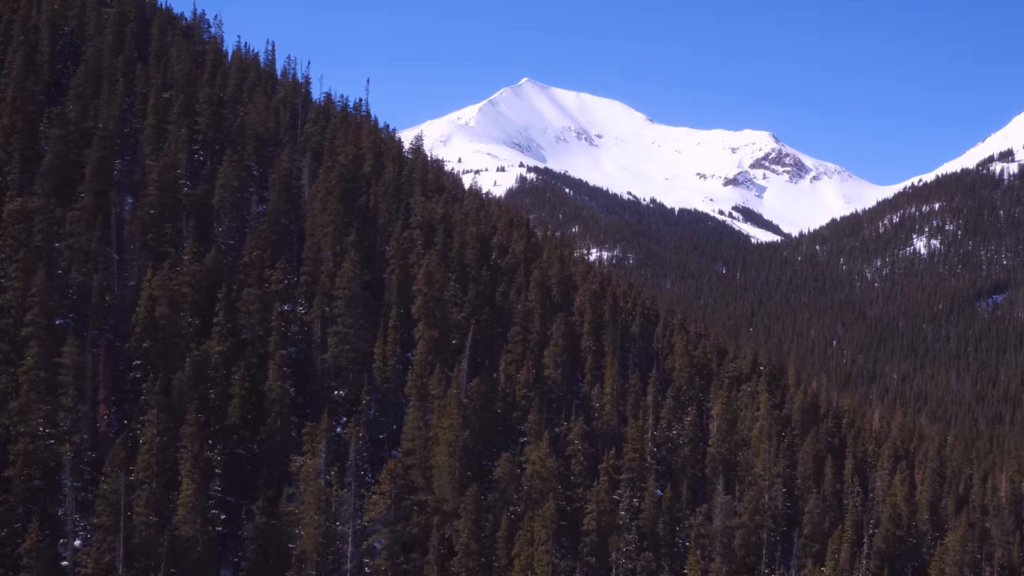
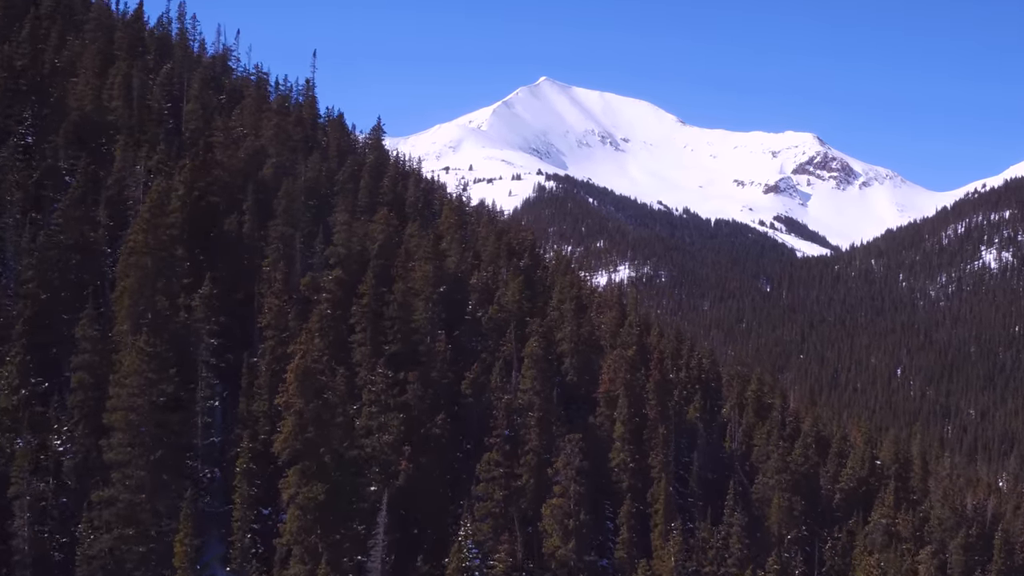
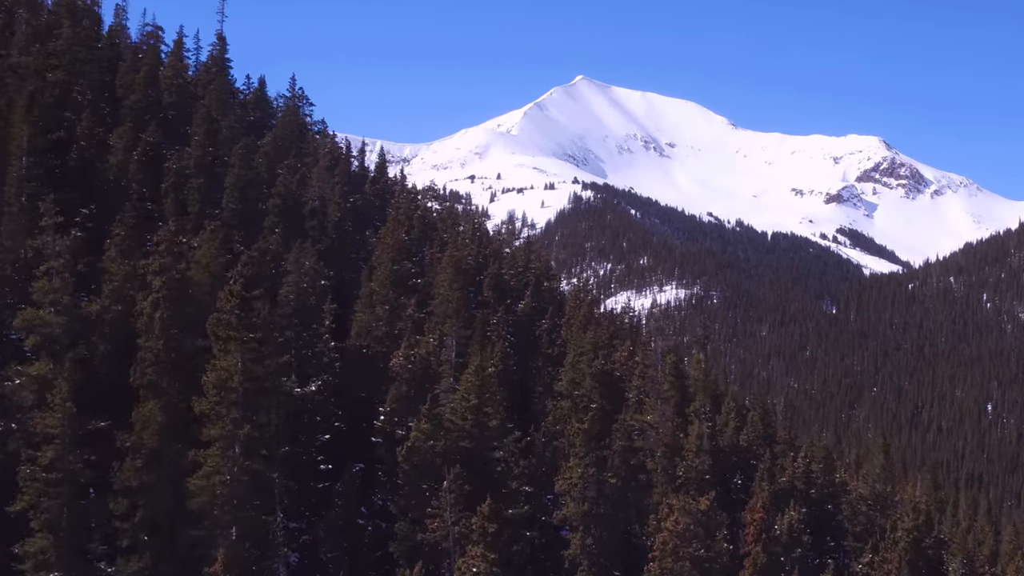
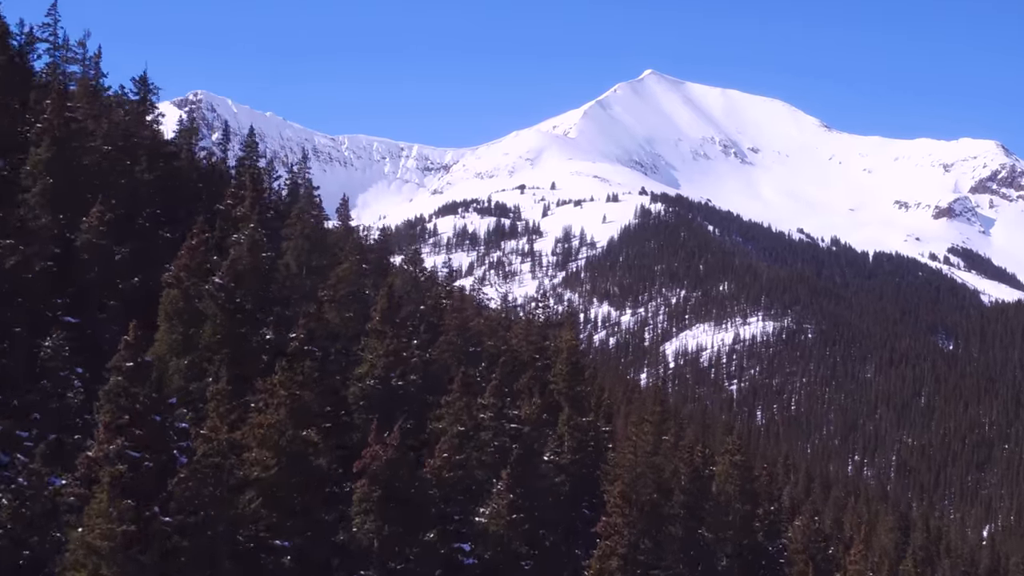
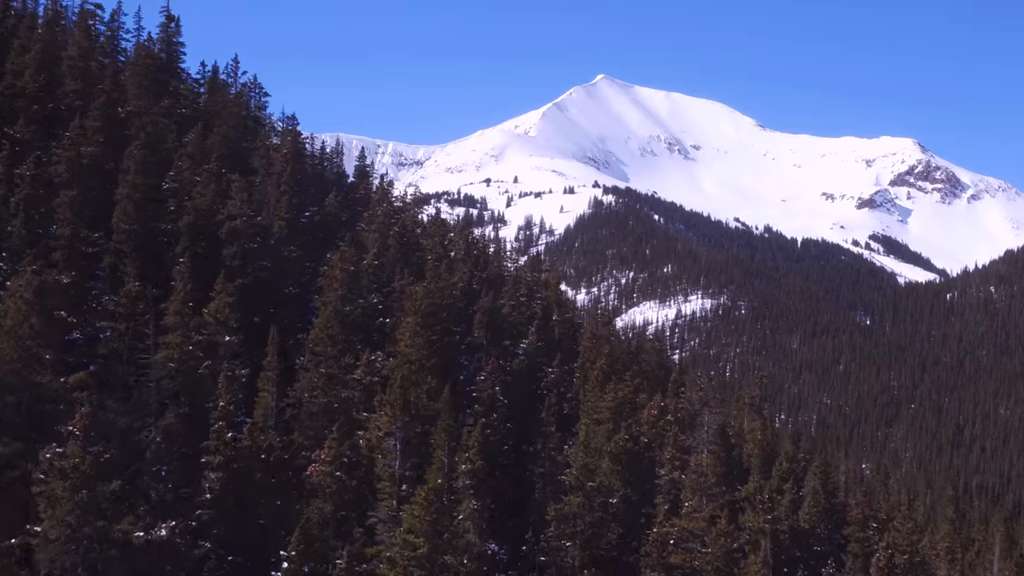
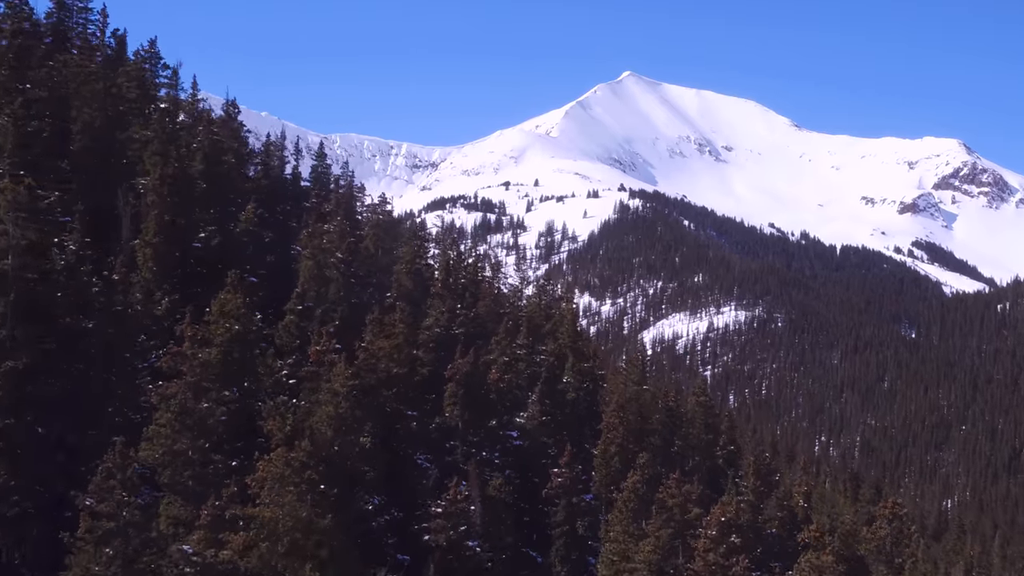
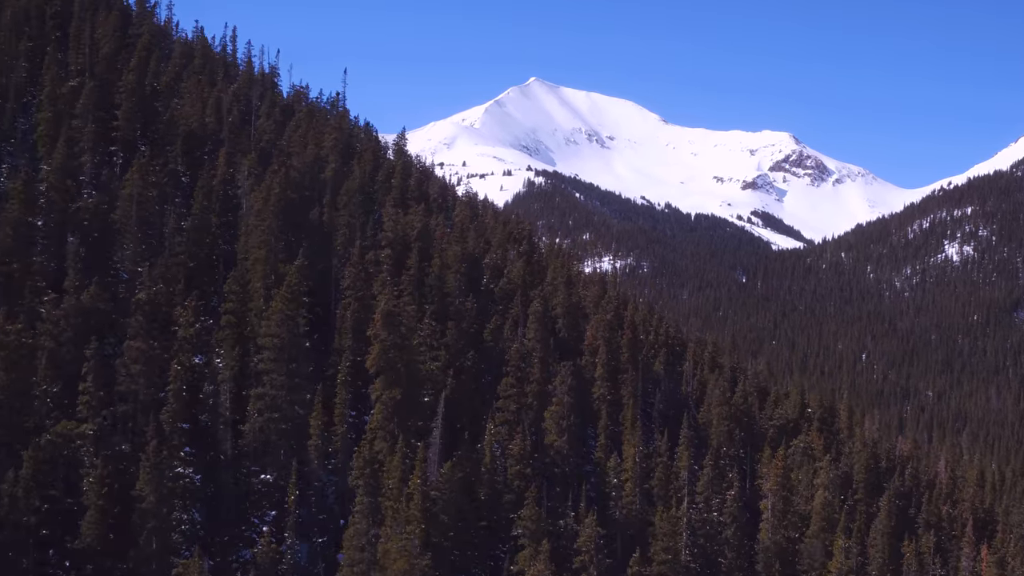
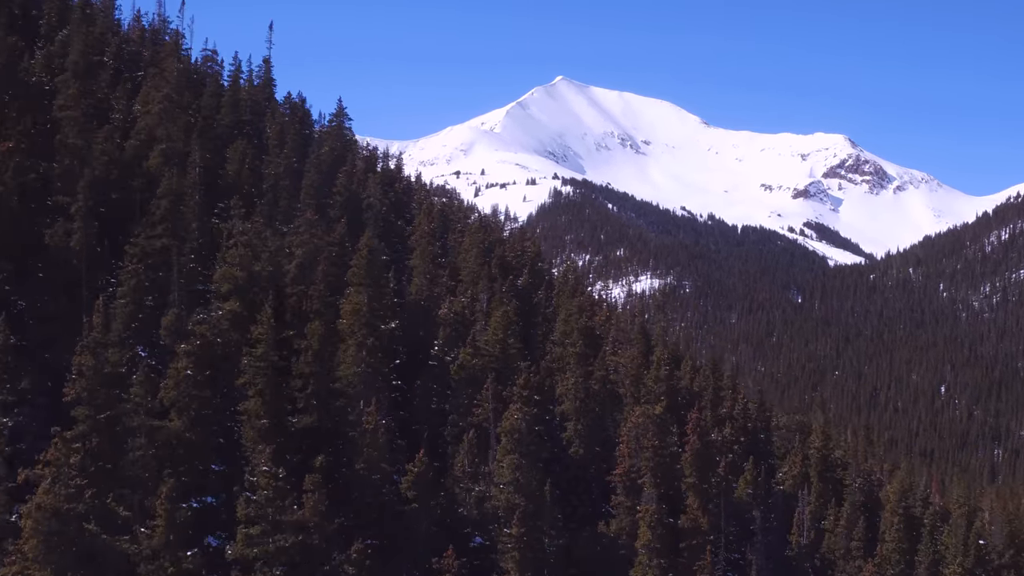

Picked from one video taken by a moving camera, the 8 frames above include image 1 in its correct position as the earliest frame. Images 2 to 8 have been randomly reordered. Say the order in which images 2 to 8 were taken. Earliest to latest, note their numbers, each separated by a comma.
7, 2, 8, 3, 5, 6, 4
